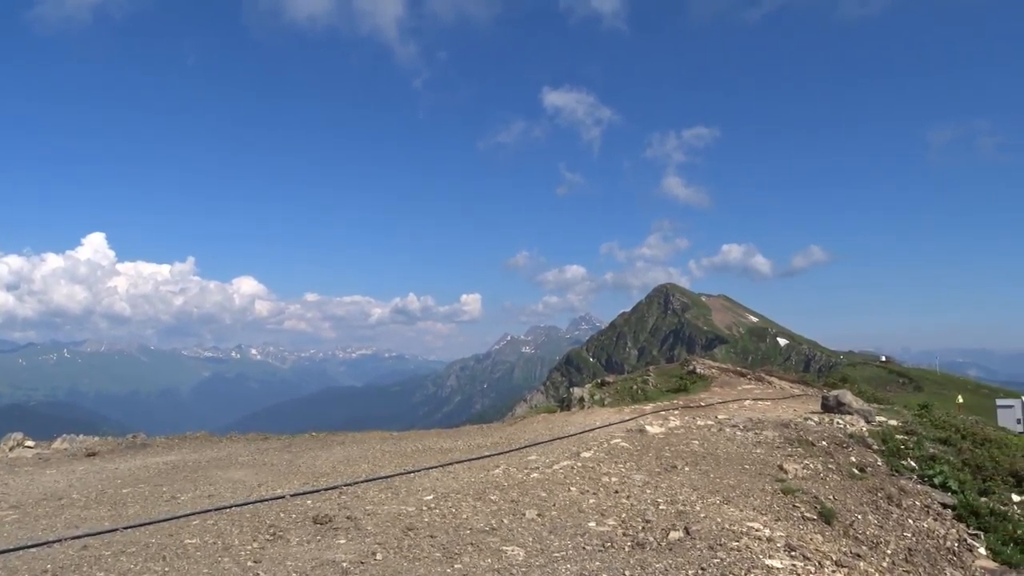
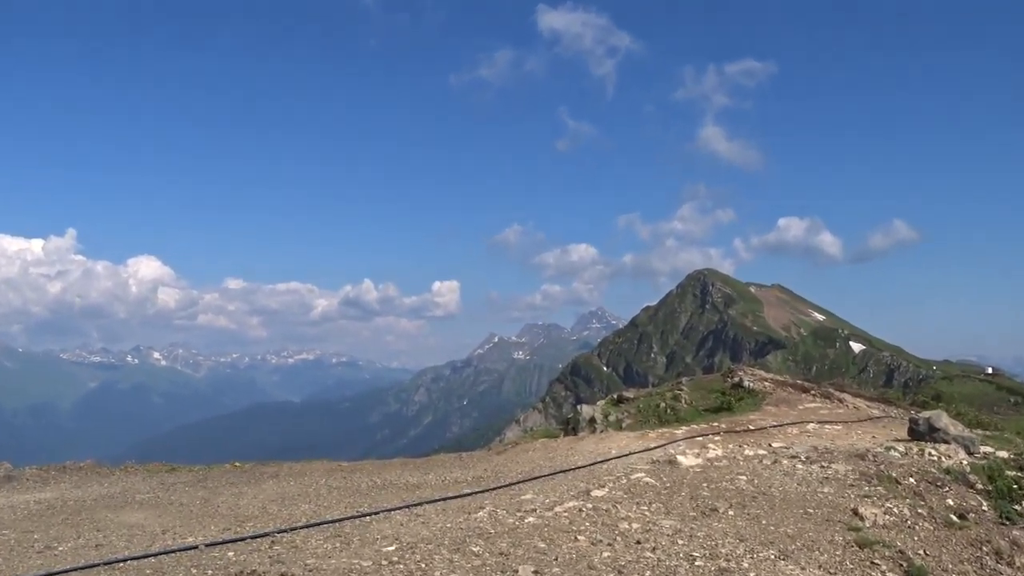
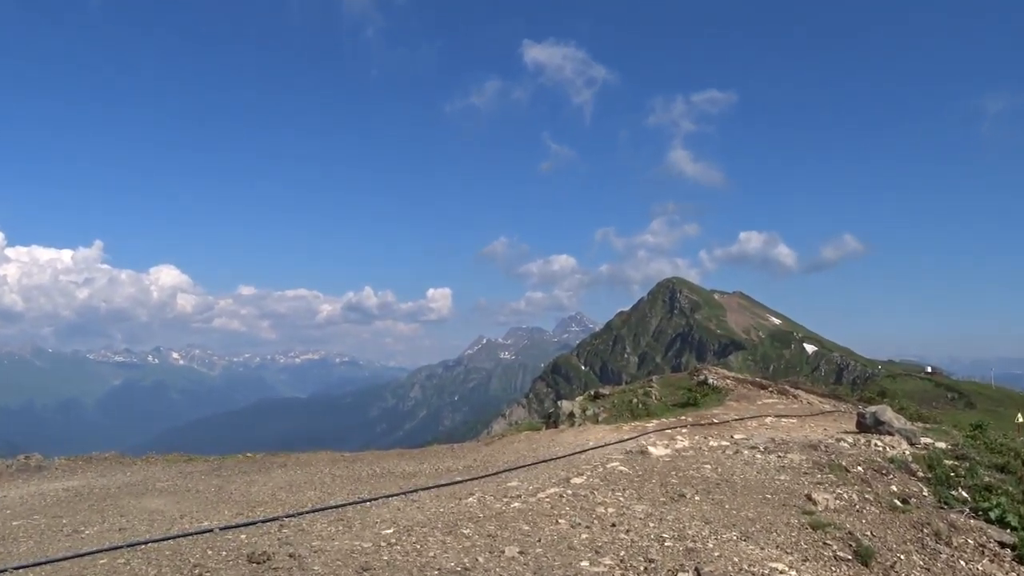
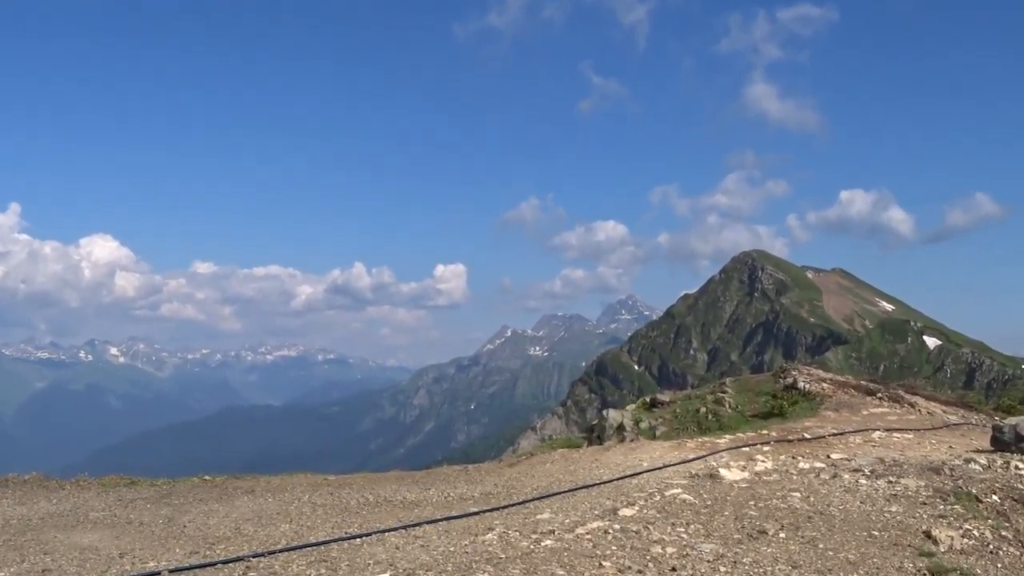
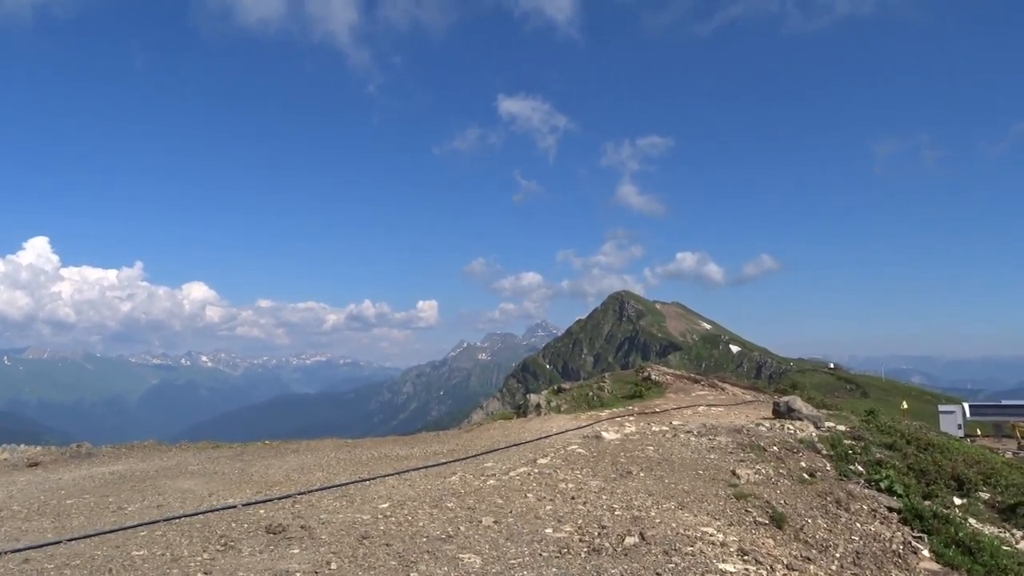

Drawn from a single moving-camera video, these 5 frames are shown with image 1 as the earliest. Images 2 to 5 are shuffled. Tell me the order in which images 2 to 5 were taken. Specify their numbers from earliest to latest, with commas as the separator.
5, 3, 2, 4
